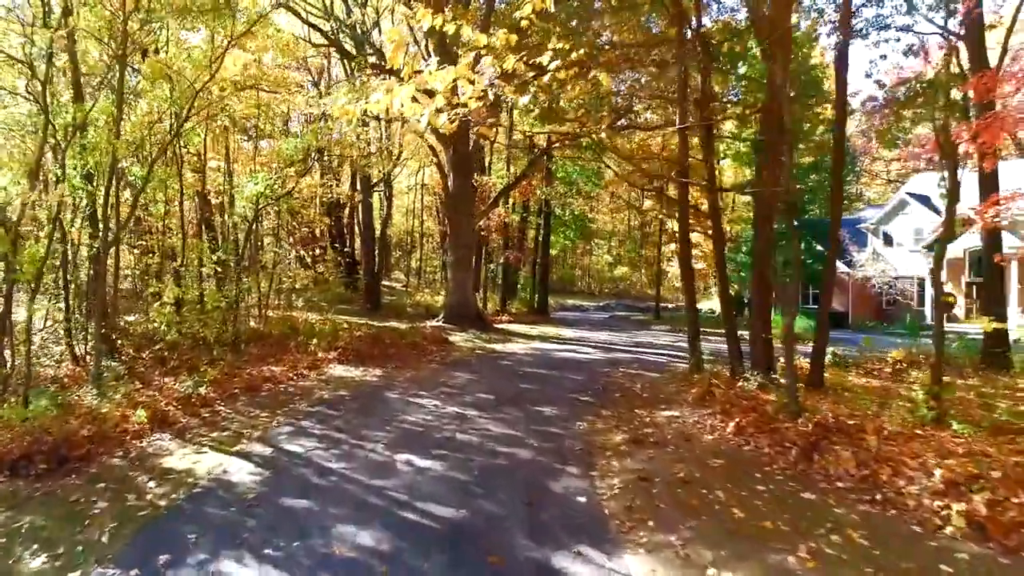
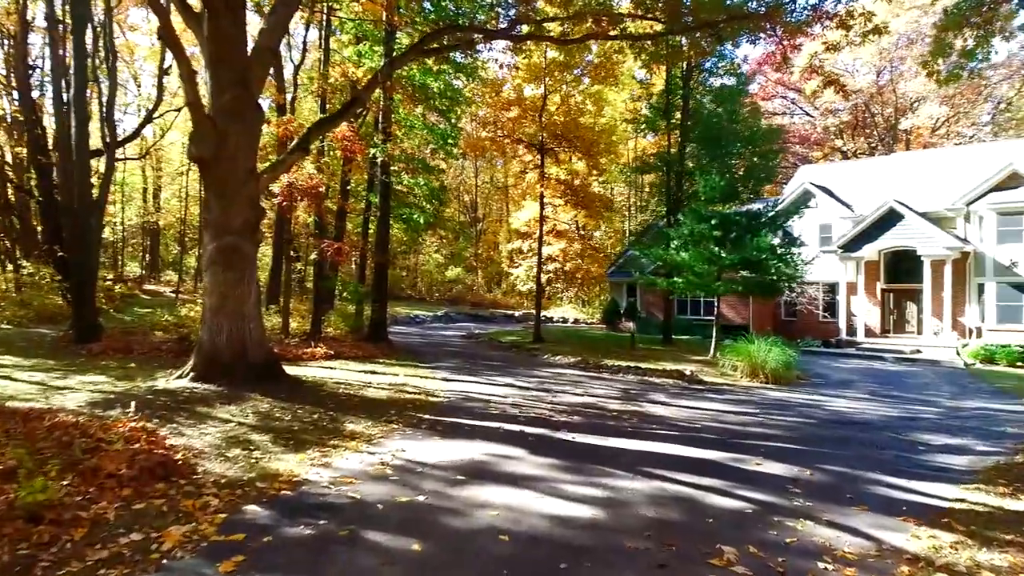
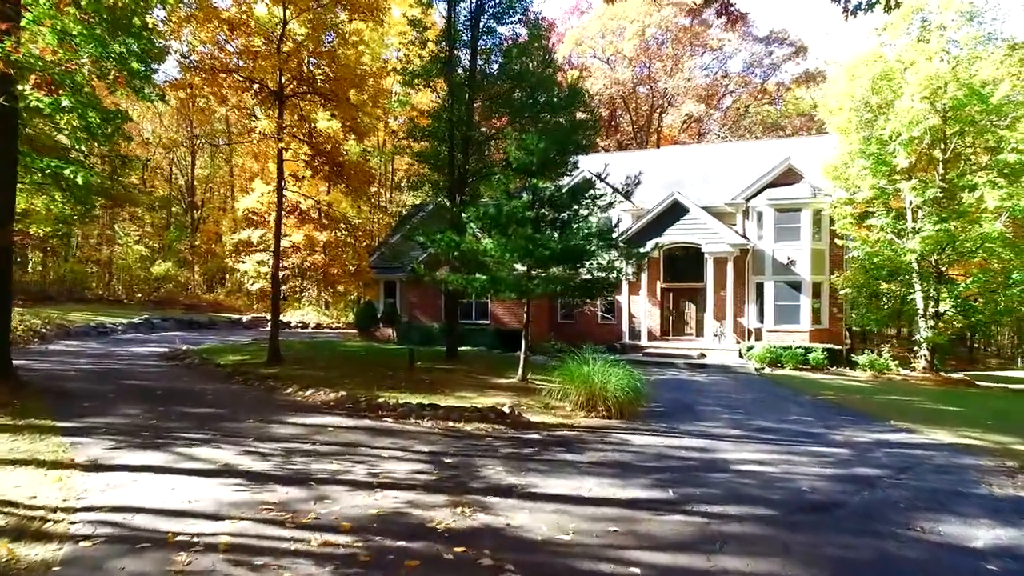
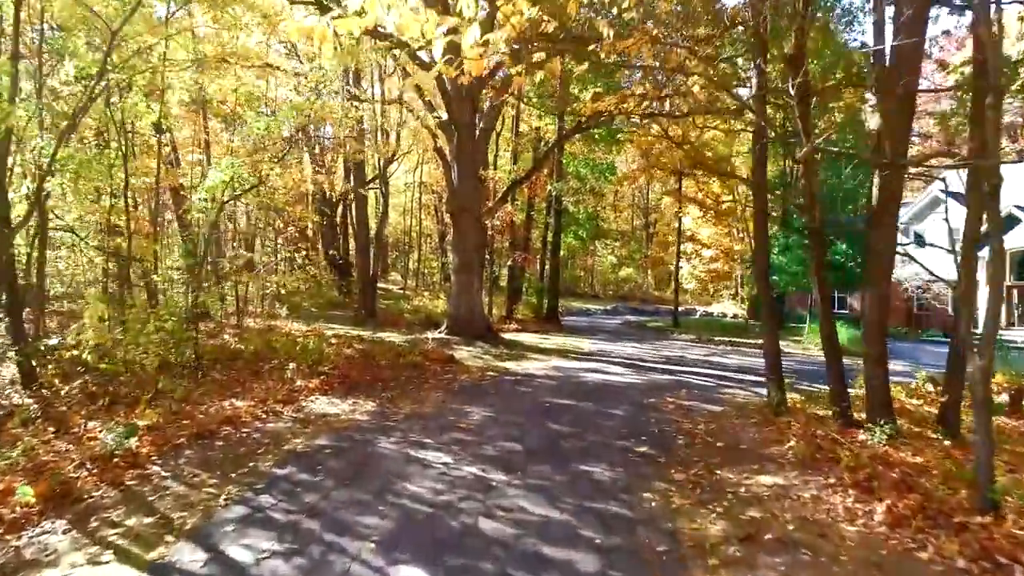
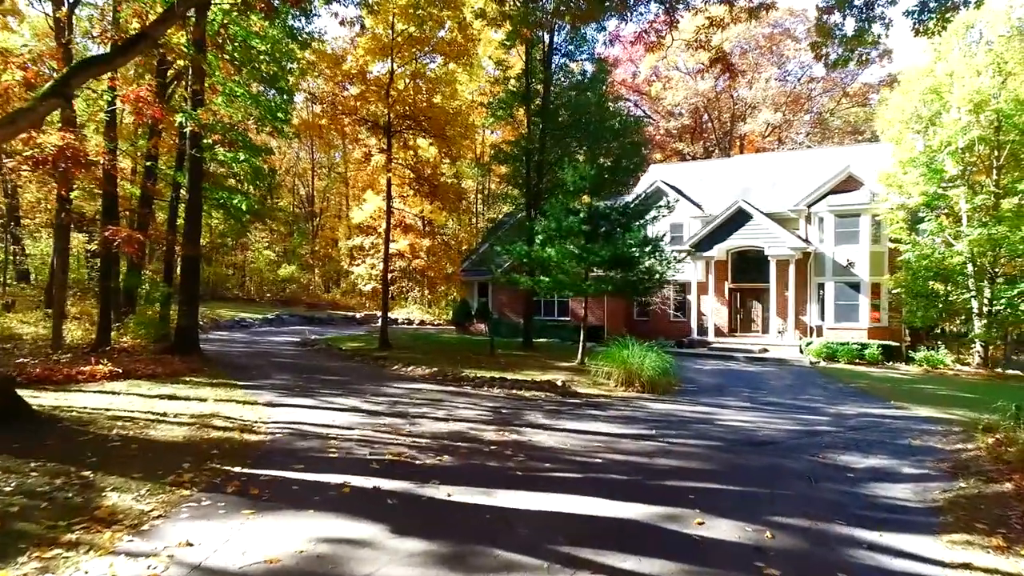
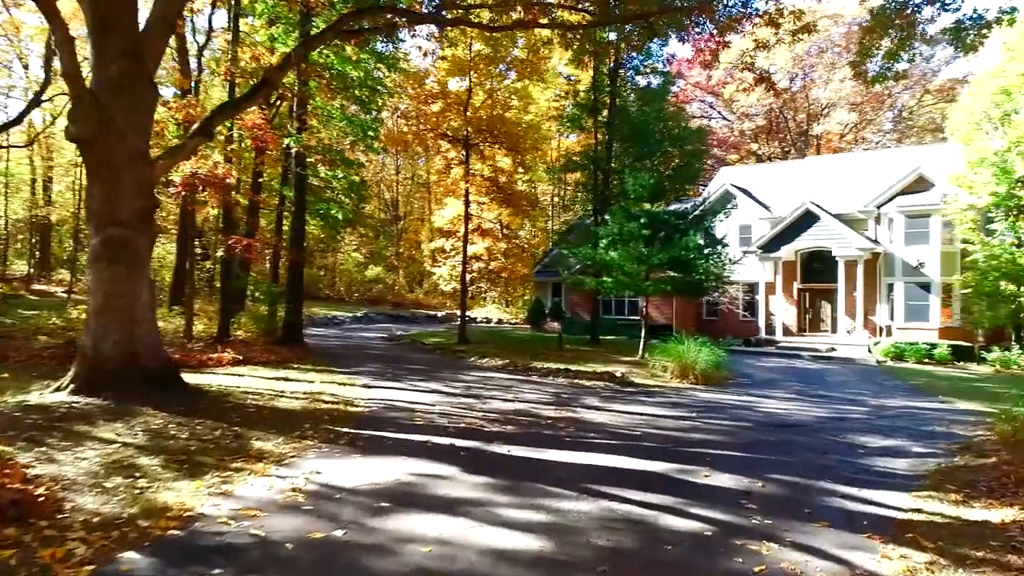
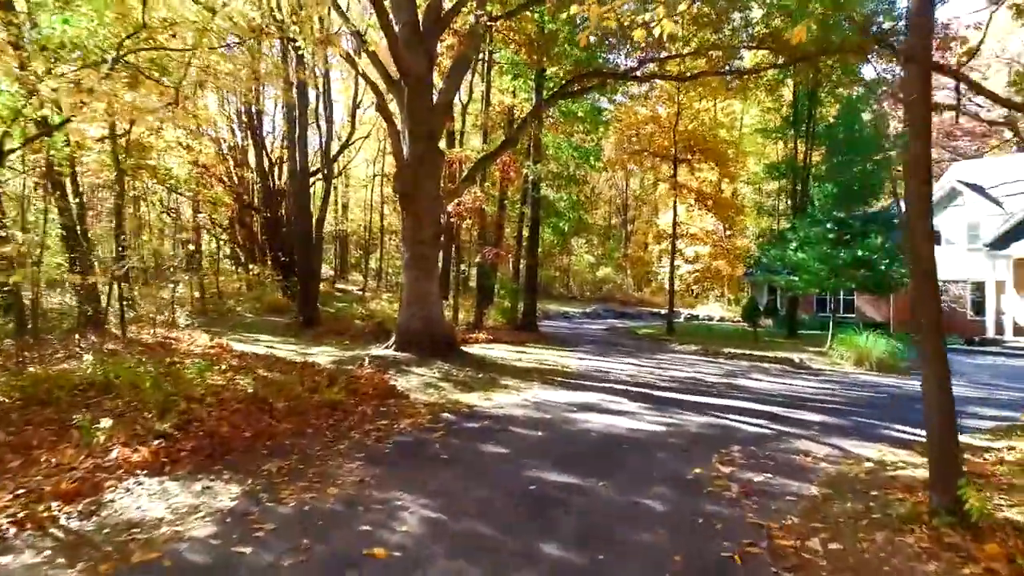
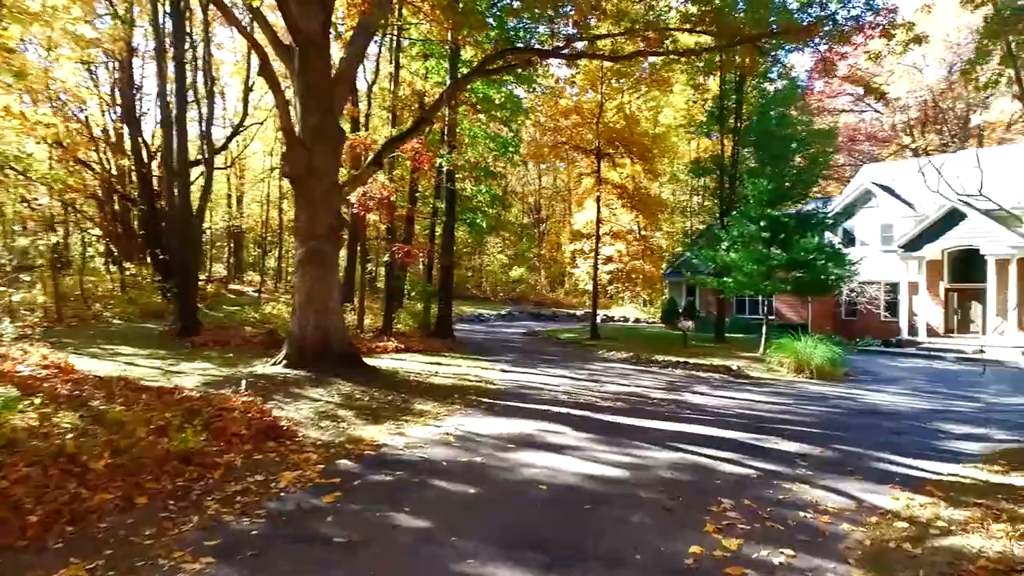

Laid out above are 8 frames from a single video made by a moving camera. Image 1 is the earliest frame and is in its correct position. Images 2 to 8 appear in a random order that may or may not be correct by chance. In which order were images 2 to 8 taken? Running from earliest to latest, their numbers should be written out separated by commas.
4, 7, 8, 2, 6, 5, 3
